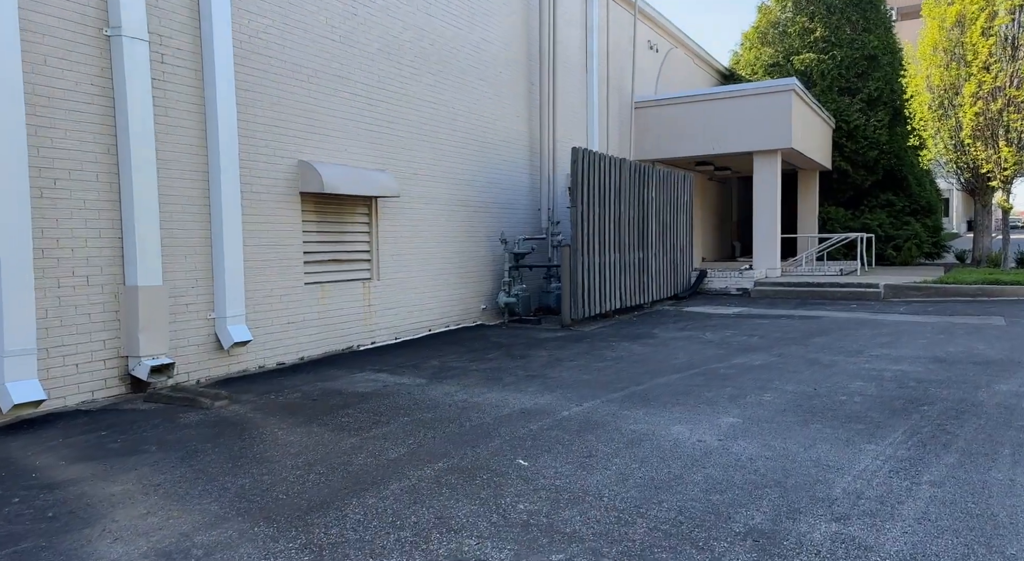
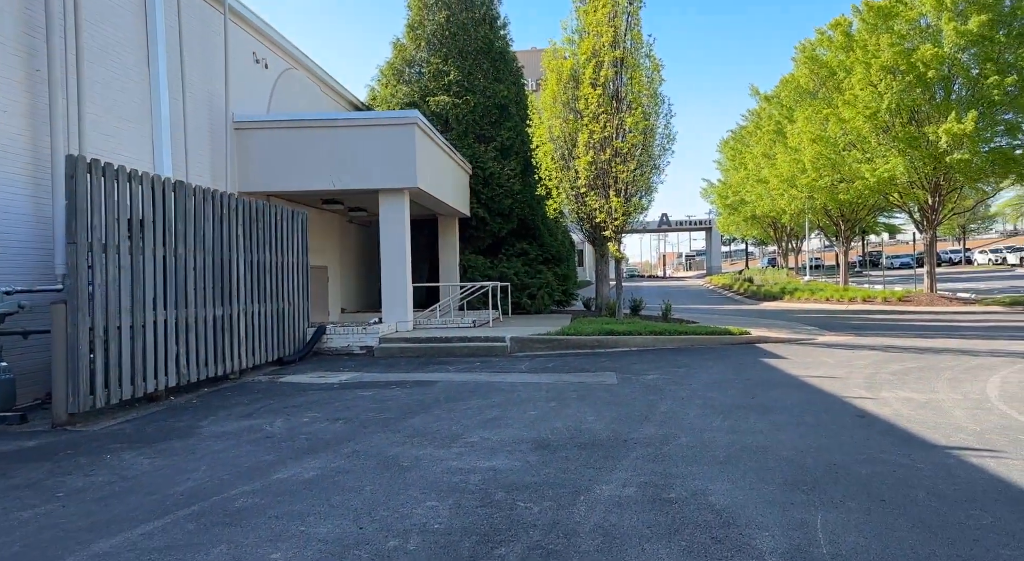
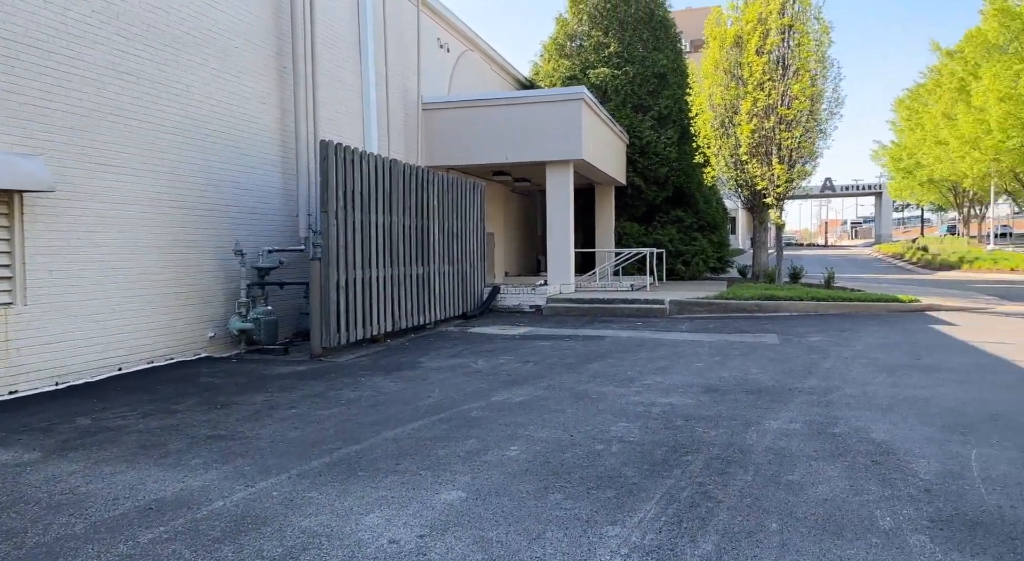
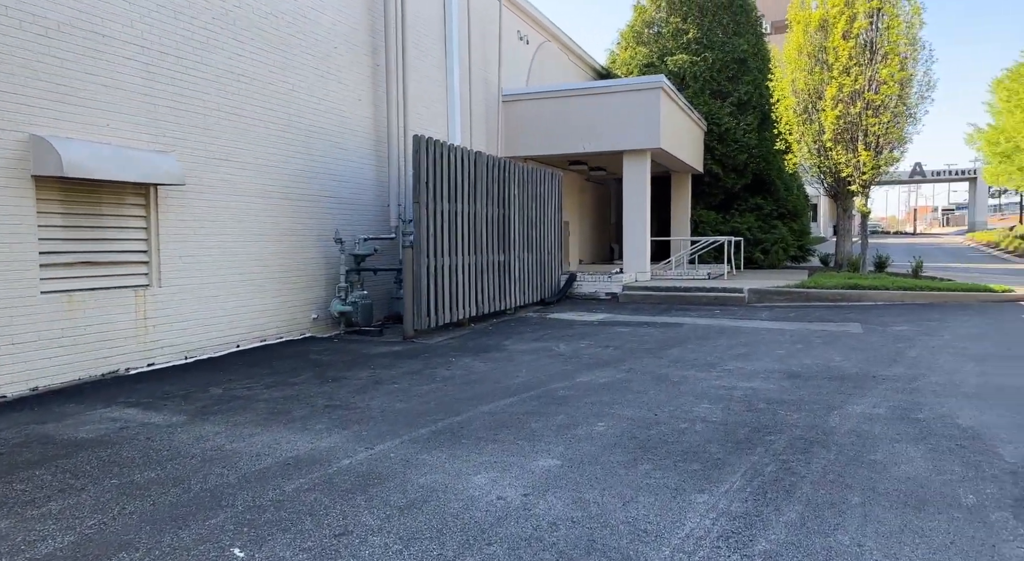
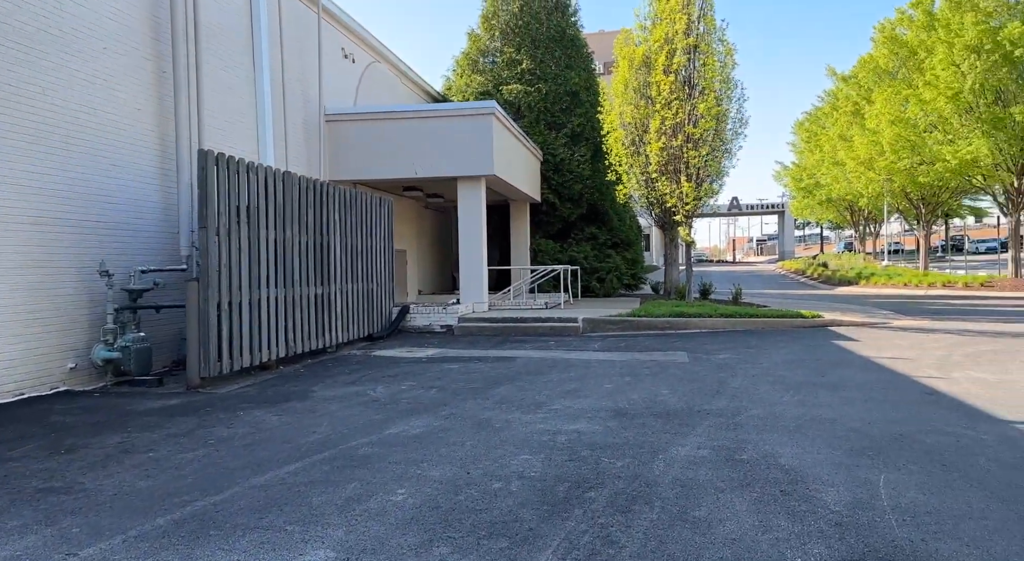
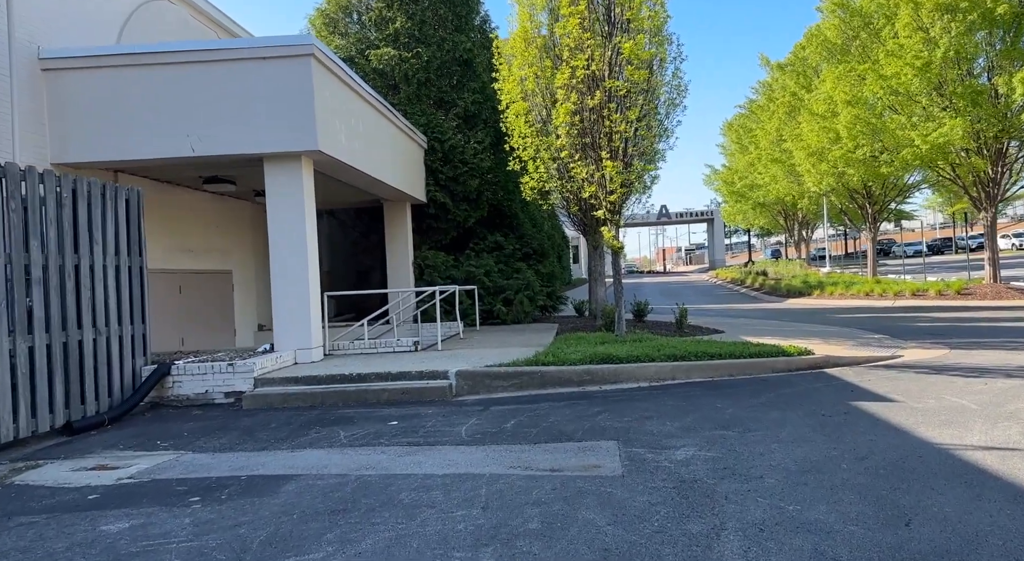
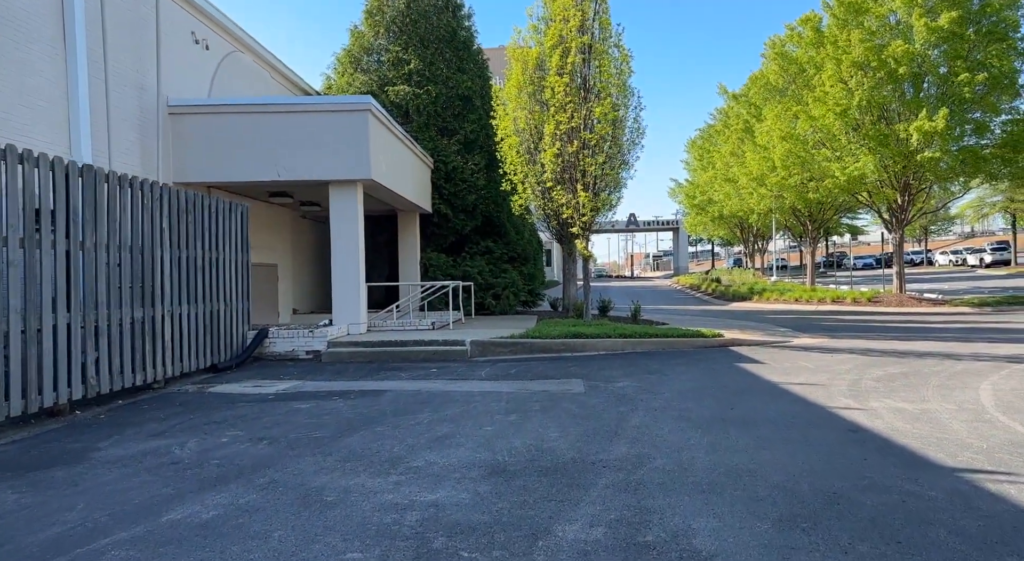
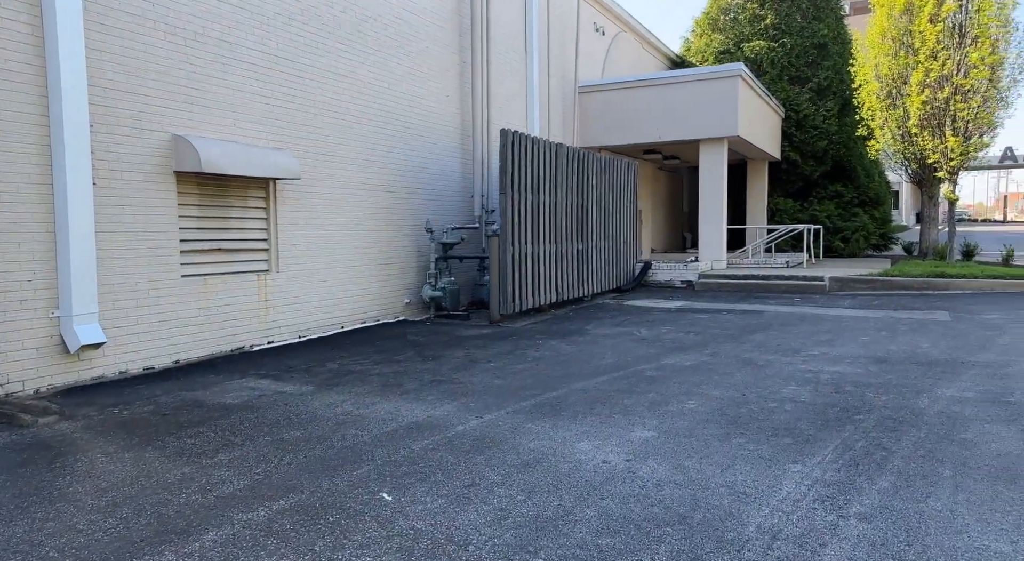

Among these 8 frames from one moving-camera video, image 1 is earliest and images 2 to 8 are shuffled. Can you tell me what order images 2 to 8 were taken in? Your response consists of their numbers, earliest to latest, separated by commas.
8, 4, 3, 5, 2, 7, 6
